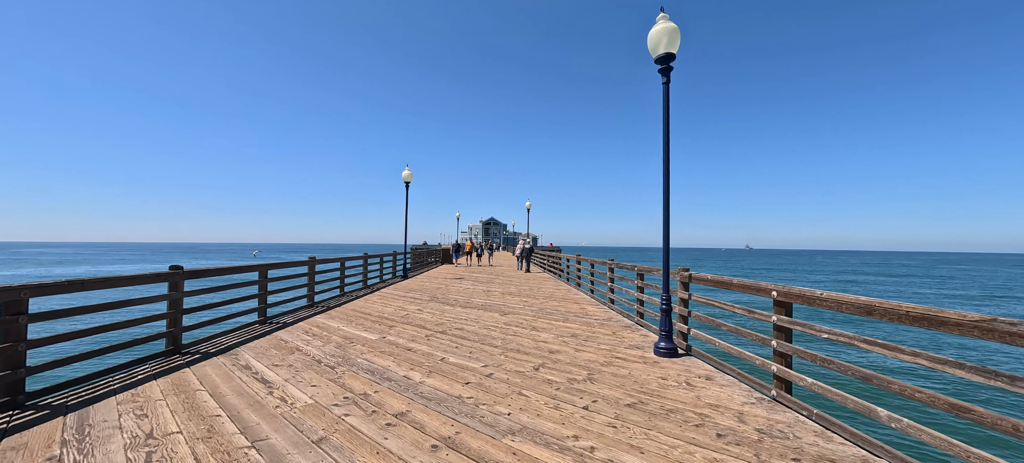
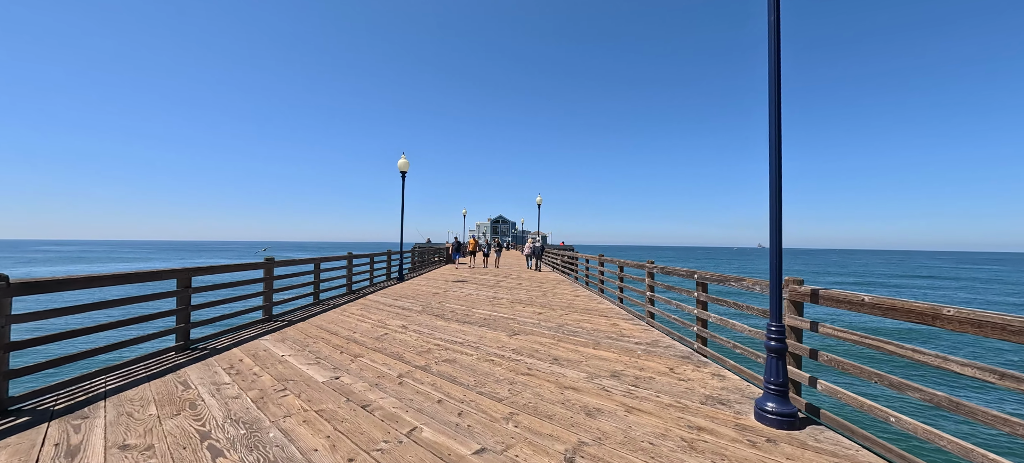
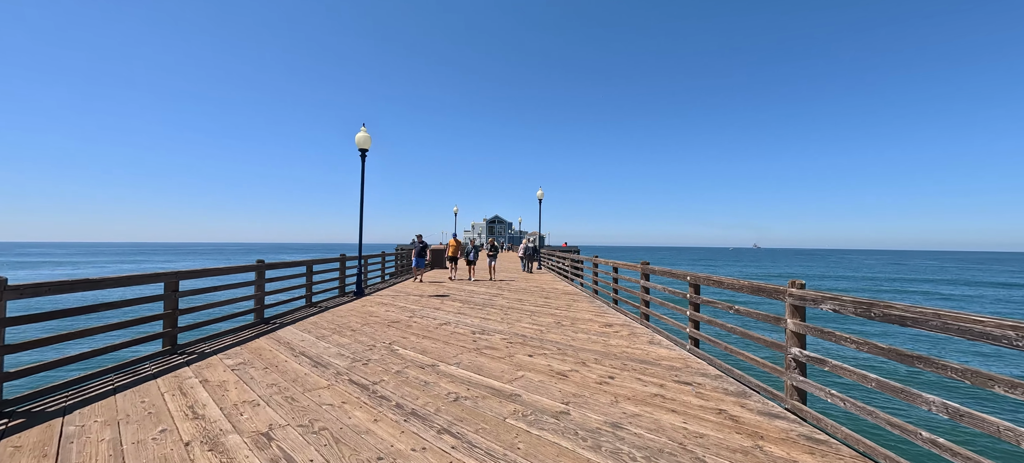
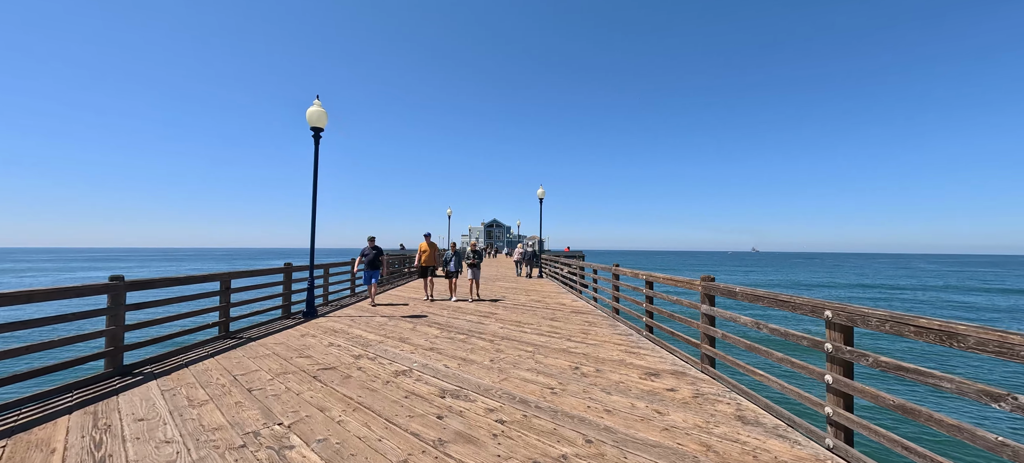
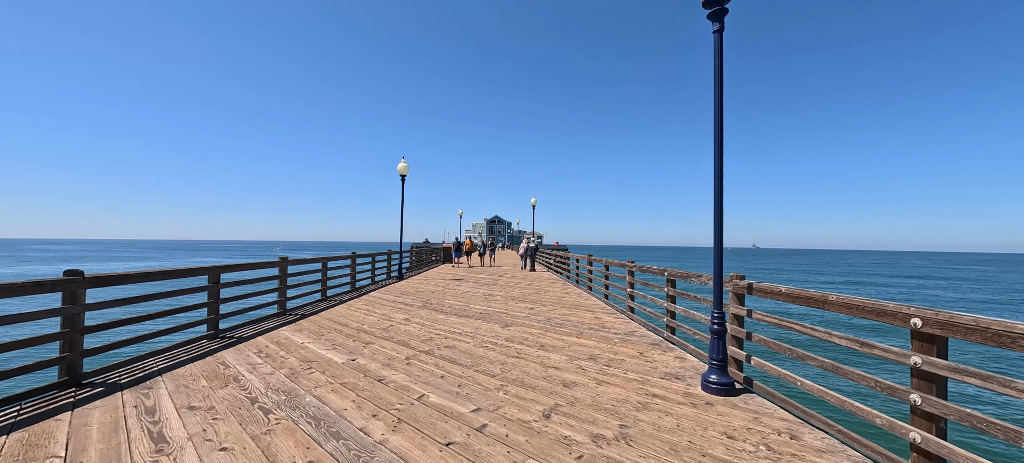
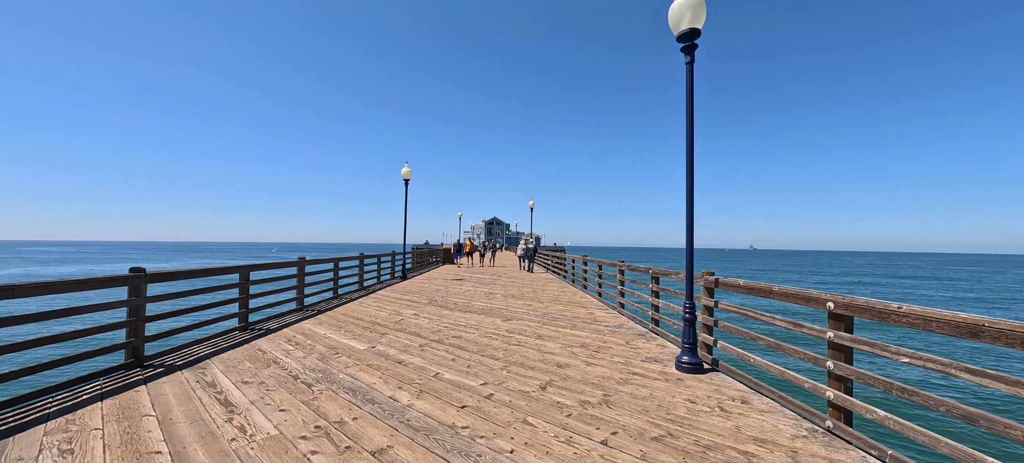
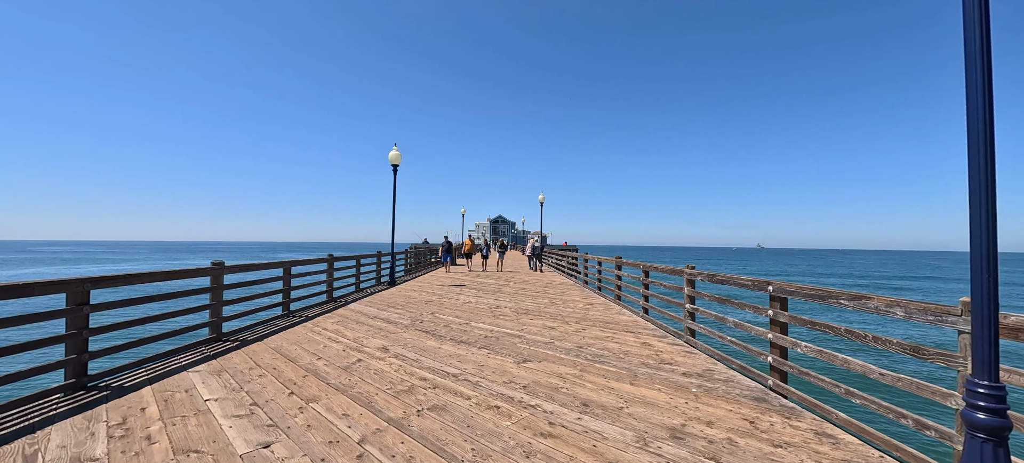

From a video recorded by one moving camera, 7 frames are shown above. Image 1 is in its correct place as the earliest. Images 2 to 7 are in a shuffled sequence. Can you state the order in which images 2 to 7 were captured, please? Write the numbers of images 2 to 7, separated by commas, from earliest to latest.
6, 5, 2, 7, 3, 4
